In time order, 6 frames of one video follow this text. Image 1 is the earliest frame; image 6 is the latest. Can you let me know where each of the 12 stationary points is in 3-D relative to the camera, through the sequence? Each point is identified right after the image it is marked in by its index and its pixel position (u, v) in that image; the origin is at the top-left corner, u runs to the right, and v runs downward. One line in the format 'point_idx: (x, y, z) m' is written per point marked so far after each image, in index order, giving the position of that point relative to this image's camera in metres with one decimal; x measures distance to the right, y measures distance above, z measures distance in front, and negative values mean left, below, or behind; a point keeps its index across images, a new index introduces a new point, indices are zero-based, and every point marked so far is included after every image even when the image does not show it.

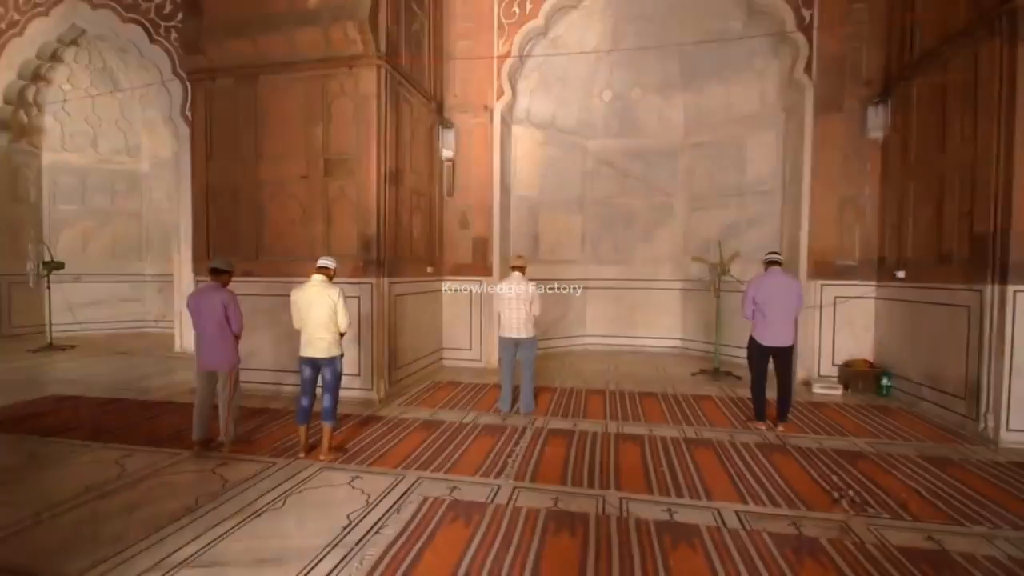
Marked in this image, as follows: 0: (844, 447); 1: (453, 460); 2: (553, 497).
0: (+2.9, -1.3, +4.5) m
1: (-0.4, -1.3, +4.1) m
2: (+0.4, -1.4, +3.5) m
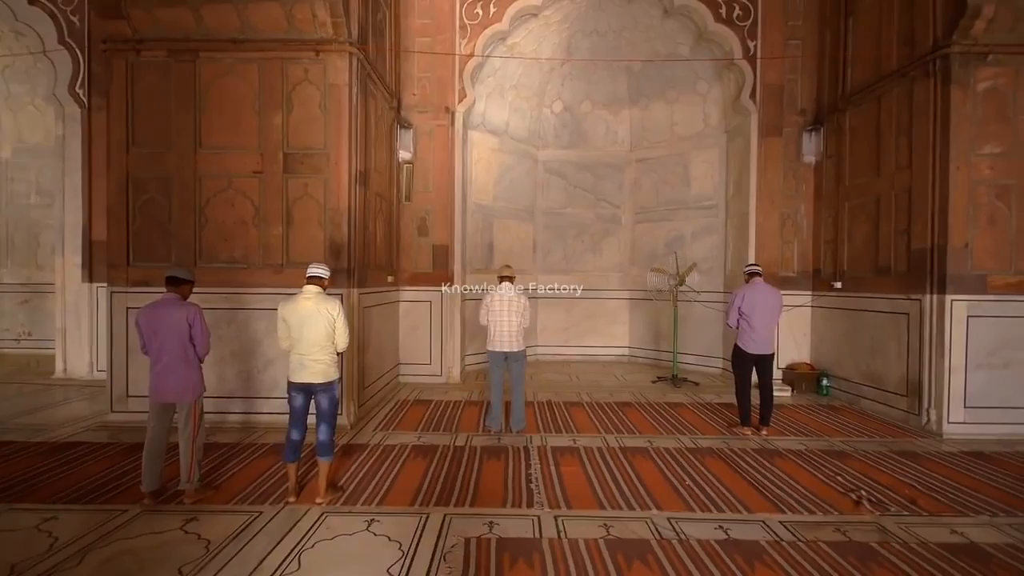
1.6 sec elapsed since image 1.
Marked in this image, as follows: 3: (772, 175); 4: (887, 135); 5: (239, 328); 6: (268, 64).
0: (+2.9, -1.4, +4.8) m
1: (-0.2, -1.4, +3.7) m
2: (+0.7, -1.4, +3.3) m
3: (+3.4, +1.5, +7.0) m
4: (+4.0, +1.6, +5.7) m
5: (-2.6, -0.4, +5.2) m
6: (-2.3, +2.1, +5.0) m
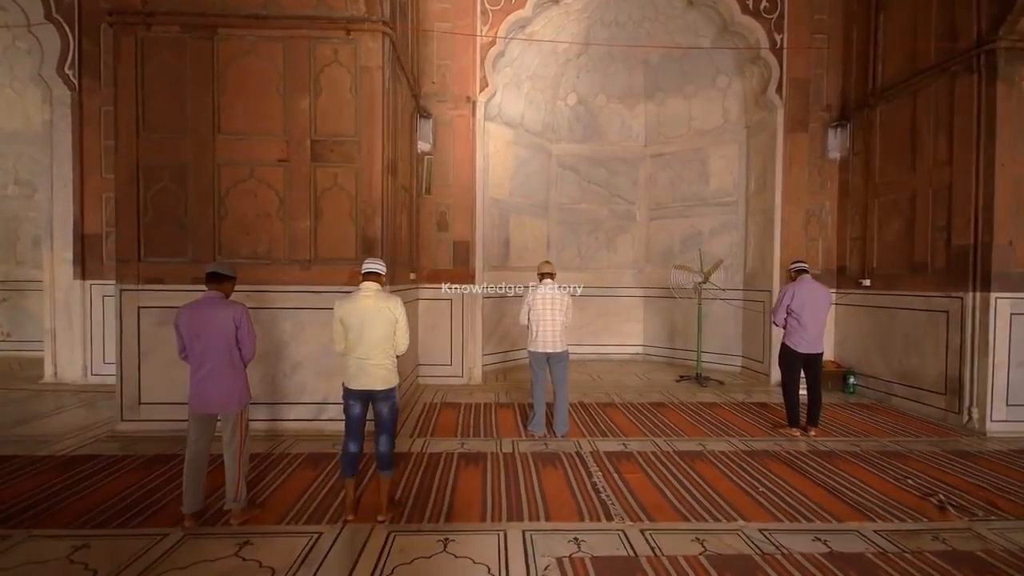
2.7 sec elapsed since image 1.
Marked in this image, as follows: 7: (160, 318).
0: (+3.3, -1.4, +4.7) m
1: (+0.2, -1.4, +3.5) m
2: (+1.1, -1.4, +3.1) m
3: (+3.7, +1.5, +6.9) m
4: (+4.3, +1.6, +5.7) m
5: (-2.2, -0.4, +4.8) m
6: (-1.9, +2.1, +4.6) m
7: (-3.1, -0.3, +4.8) m
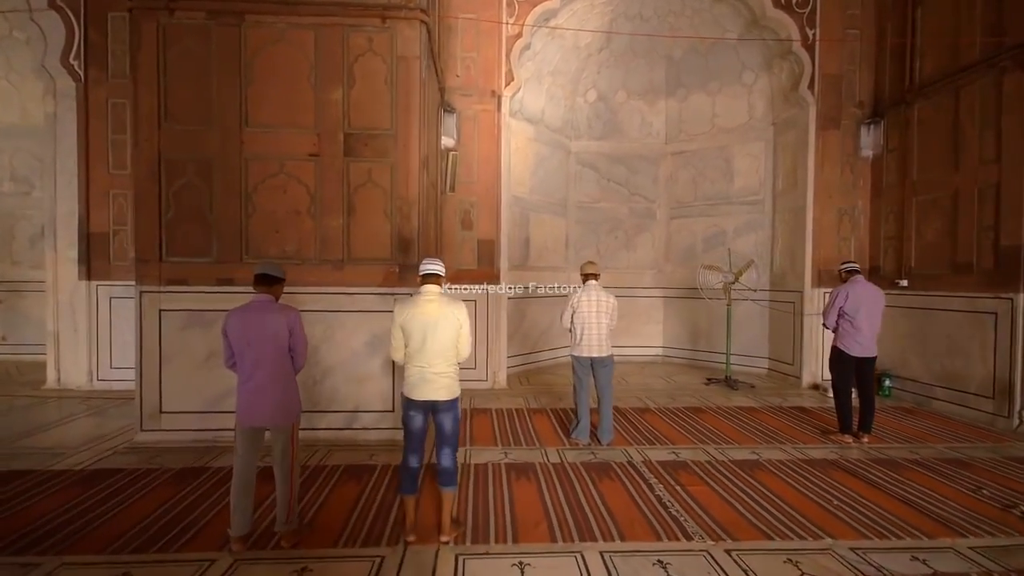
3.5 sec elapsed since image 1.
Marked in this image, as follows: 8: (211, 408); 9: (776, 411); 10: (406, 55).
0: (+3.6, -1.4, +4.5) m
1: (+0.6, -1.4, +3.3) m
2: (+1.6, -1.4, +2.9) m
3: (+4.0, +1.5, +6.7) m
4: (+4.7, +1.6, +5.5) m
5: (-1.8, -0.4, +4.5) m
6: (-1.5, +2.1, +4.4) m
7: (-2.8, -0.3, +4.5) m
8: (-2.6, -1.0, +4.5) m
9: (+2.9, -1.3, +5.7) m
10: (-0.9, +2.0, +4.4) m
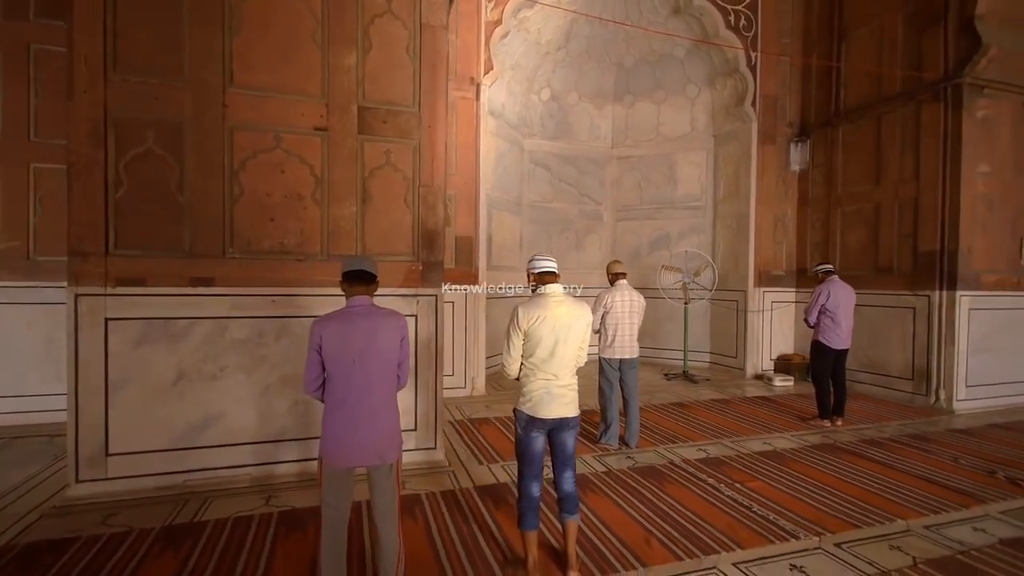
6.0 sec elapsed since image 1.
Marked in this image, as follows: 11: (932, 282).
0: (+3.7, -1.4, +5.2) m
1: (+1.2, -1.4, +3.2) m
2: (+2.2, -1.4, +3.1) m
3: (+3.6, +1.5, +7.4) m
4: (+4.5, +1.6, +6.4) m
5: (-1.5, -0.4, +3.8) m
6: (-1.2, +2.1, +3.7) m
7: (-2.4, -0.3, +3.5) m
8: (-2.2, -1.1, +3.6) m
9: (+2.7, -1.3, +6.1) m
10: (-0.6, +1.9, +3.9) m
11: (+4.7, +0.1, +6.0) m
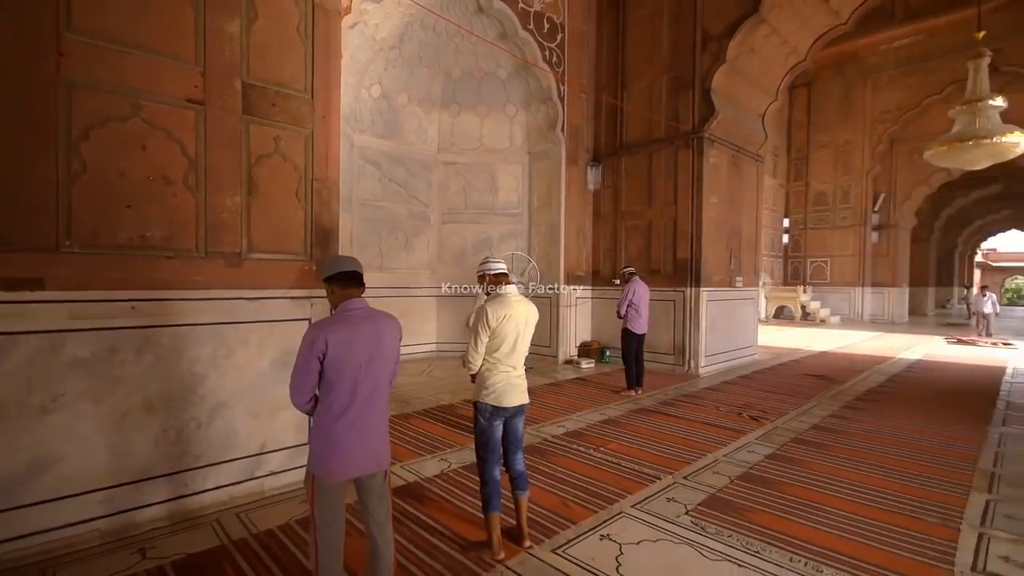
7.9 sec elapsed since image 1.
0: (+2.1, -1.4, +6.6) m
1: (+0.6, -1.4, +3.7) m
2: (+1.6, -1.4, +4.1) m
3: (+1.0, +1.5, +8.6) m
4: (+2.3, +1.7, +8.1) m
5: (-2.1, -0.4, +3.1) m
6: (-1.8, +2.1, +3.2) m
7: (-2.8, -0.3, +2.5) m
8: (-2.6, -1.1, +2.7) m
9: (+0.8, -1.3, +7.1) m
10: (-1.3, +1.9, +3.7) m
11: (+2.6, +0.1, +7.8) m
